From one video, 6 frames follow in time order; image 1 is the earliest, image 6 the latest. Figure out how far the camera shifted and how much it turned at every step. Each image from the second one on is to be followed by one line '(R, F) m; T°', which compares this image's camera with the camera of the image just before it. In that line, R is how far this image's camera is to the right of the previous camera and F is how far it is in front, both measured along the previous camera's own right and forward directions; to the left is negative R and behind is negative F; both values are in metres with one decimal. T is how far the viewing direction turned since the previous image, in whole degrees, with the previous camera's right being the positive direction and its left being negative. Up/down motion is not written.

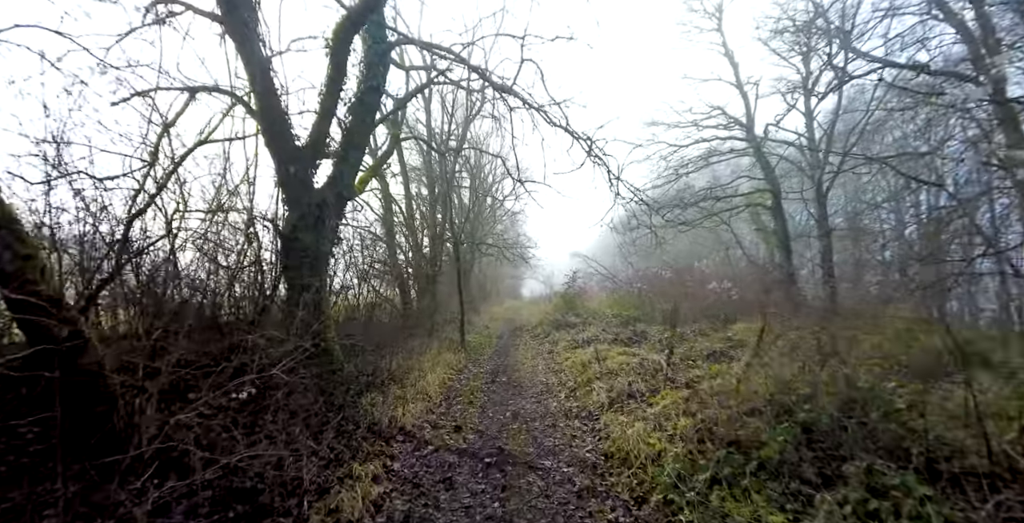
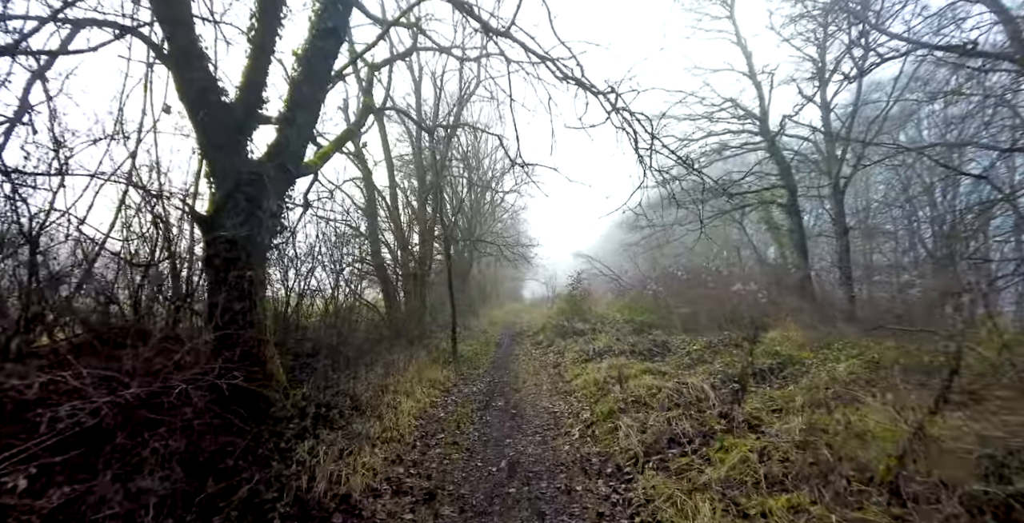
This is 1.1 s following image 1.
(0.0, +1.7) m; 0°
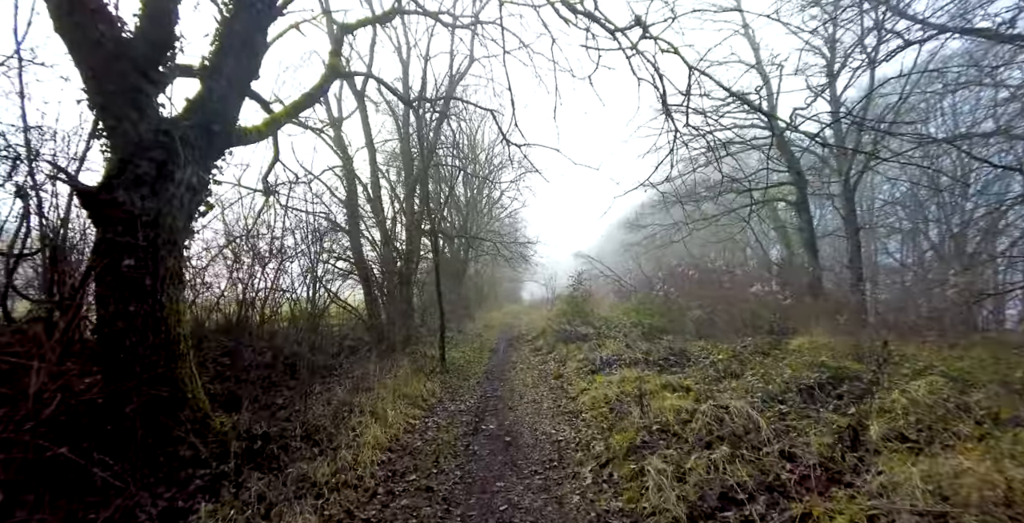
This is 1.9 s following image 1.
(+0.1, +1.2) m; 0°
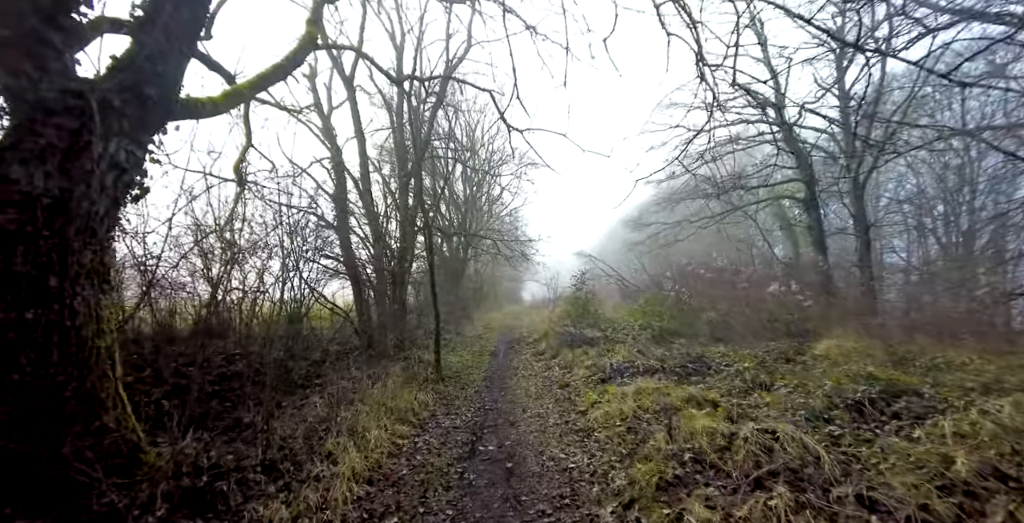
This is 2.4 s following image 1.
(0.0, +0.8) m; 0°
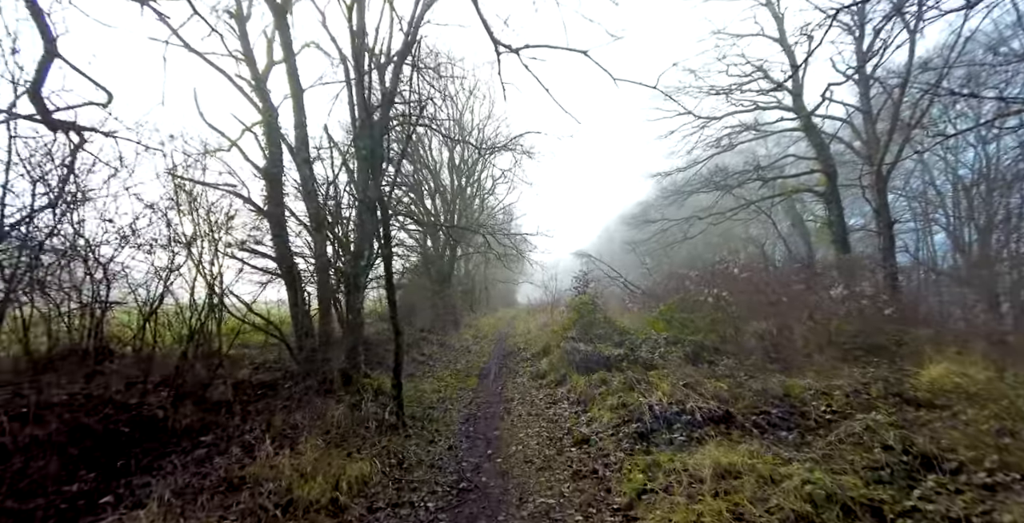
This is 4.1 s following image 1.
(0.0, +2.6) m; +1°
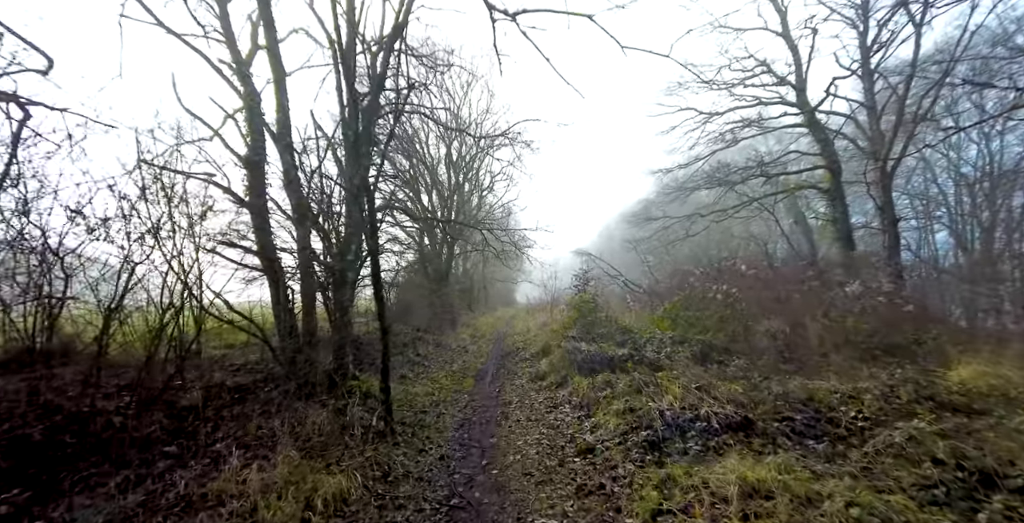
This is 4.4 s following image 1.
(0.0, +0.5) m; 0°
